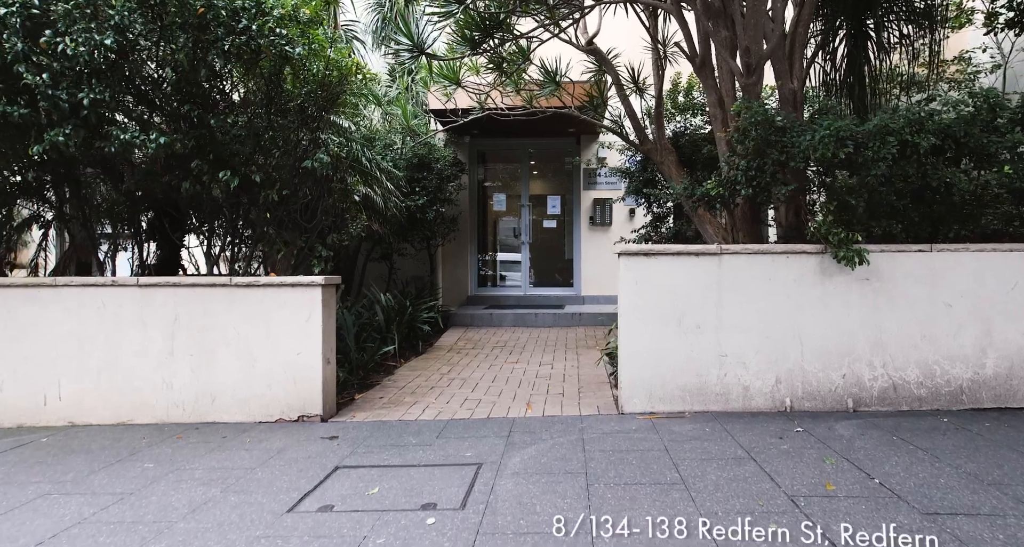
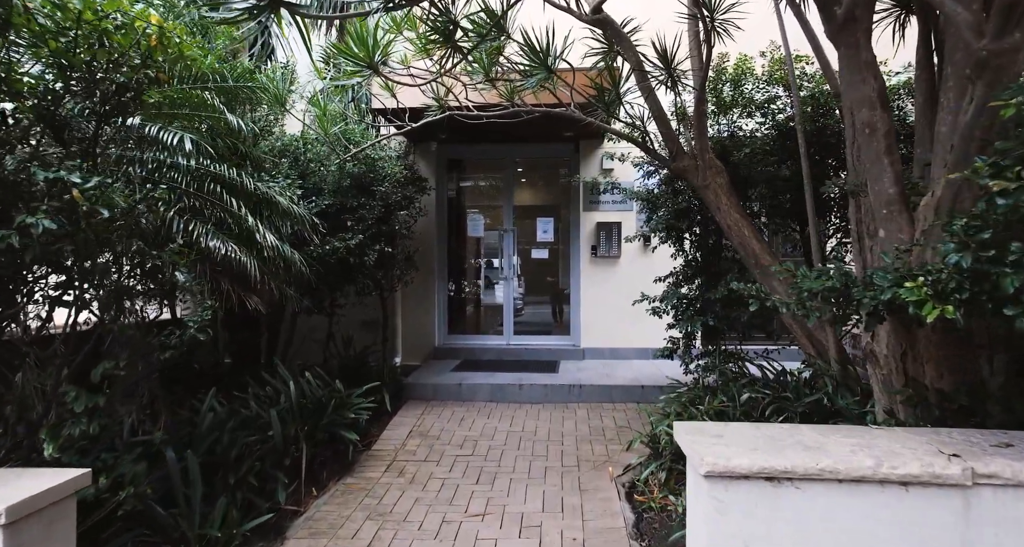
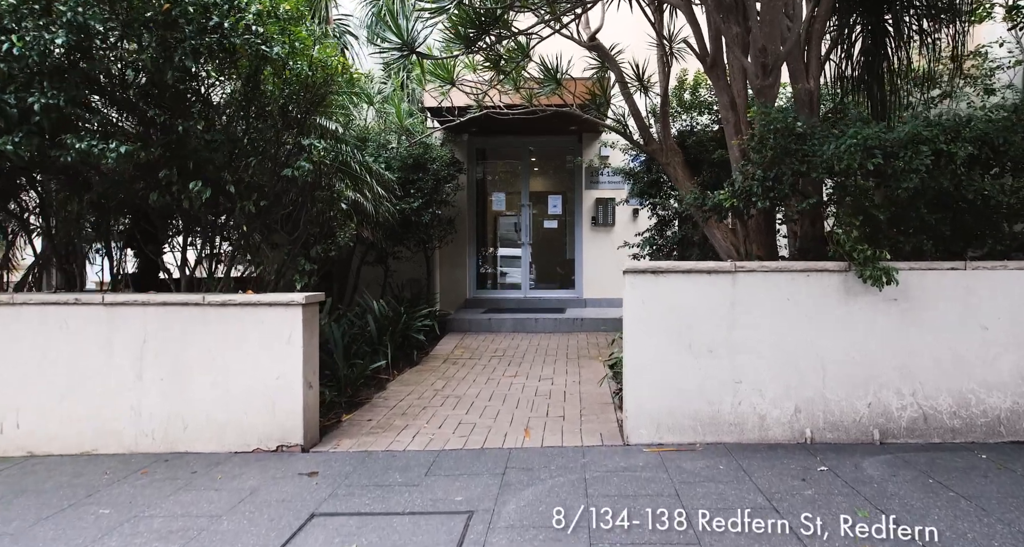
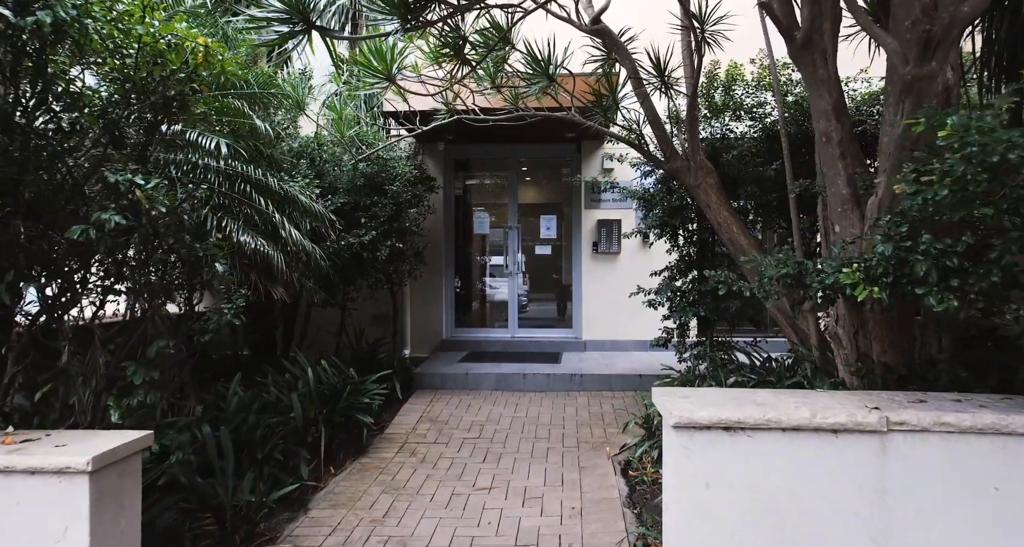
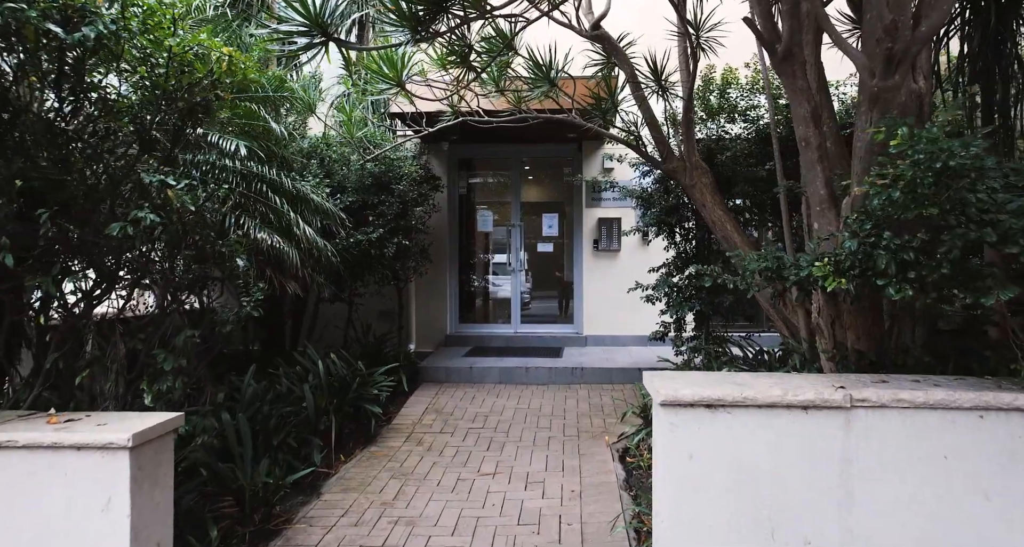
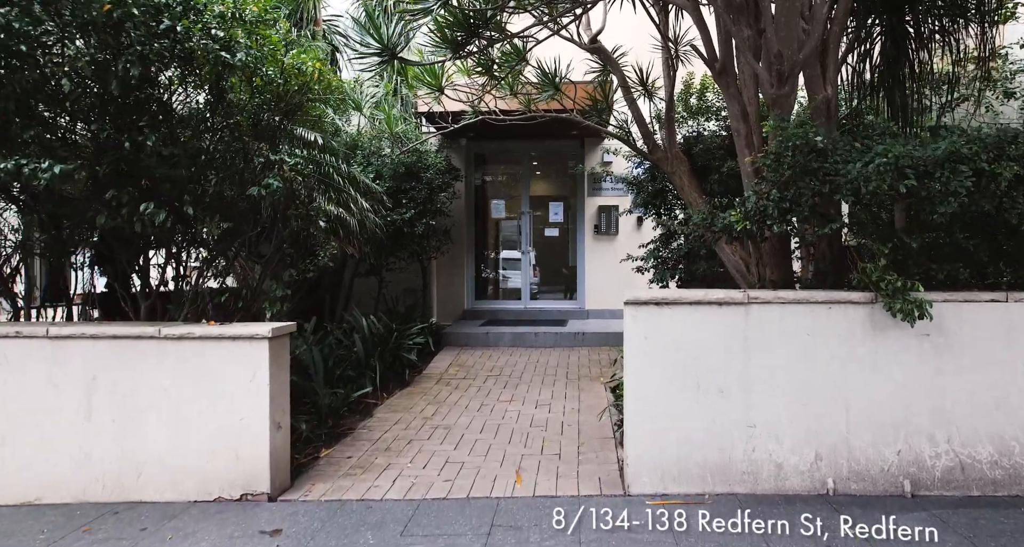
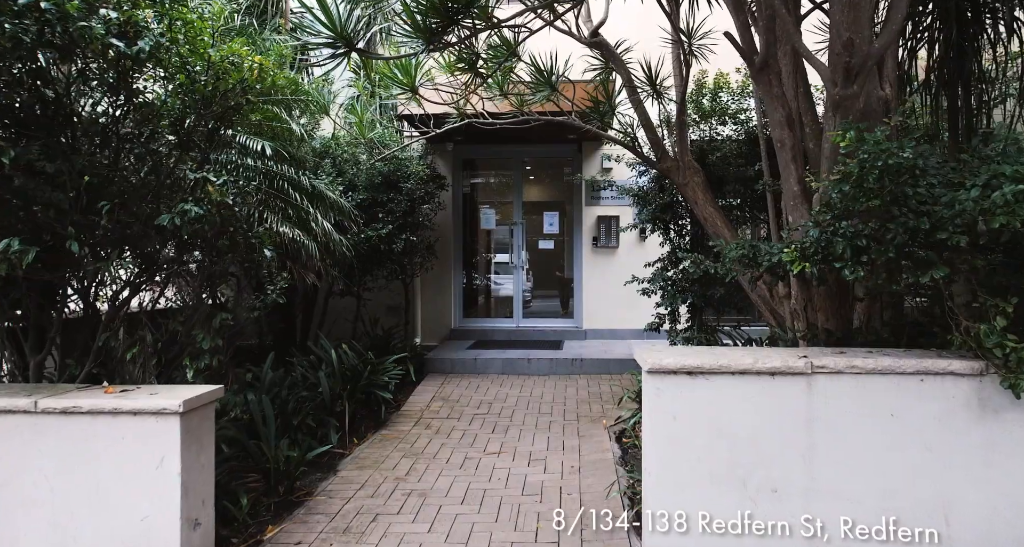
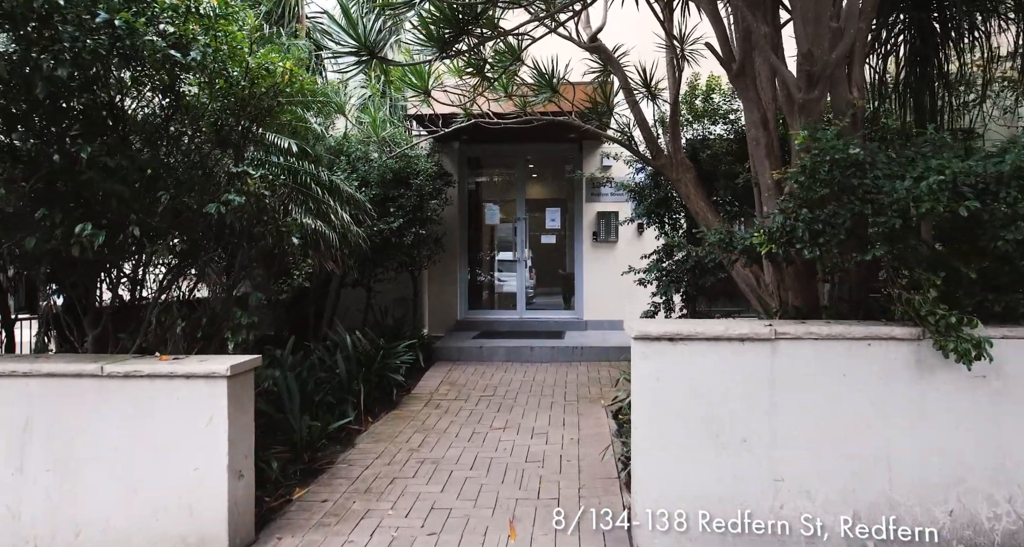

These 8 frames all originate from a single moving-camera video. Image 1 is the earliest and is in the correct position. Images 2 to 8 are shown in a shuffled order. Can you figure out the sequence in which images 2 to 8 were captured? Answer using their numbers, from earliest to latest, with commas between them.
3, 6, 8, 7, 5, 4, 2
